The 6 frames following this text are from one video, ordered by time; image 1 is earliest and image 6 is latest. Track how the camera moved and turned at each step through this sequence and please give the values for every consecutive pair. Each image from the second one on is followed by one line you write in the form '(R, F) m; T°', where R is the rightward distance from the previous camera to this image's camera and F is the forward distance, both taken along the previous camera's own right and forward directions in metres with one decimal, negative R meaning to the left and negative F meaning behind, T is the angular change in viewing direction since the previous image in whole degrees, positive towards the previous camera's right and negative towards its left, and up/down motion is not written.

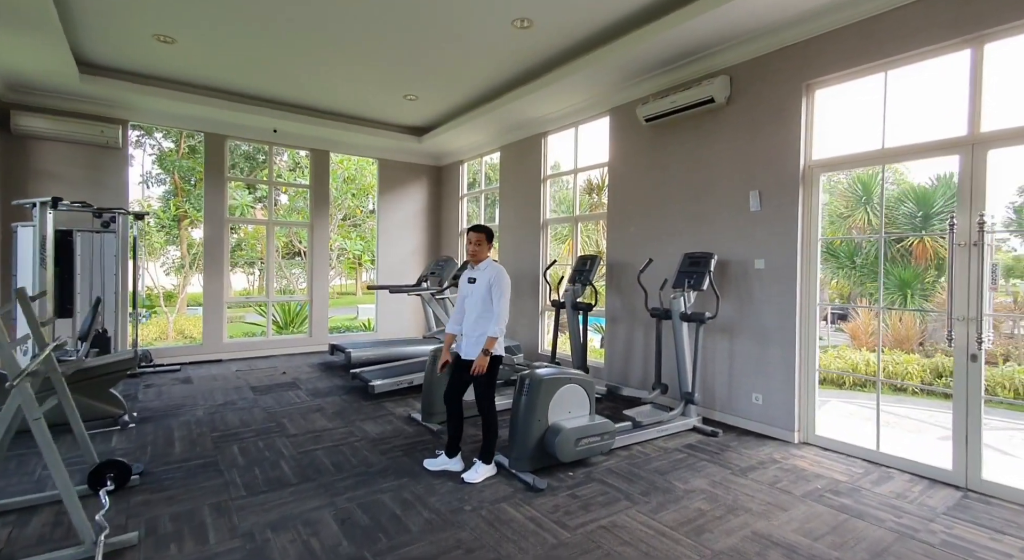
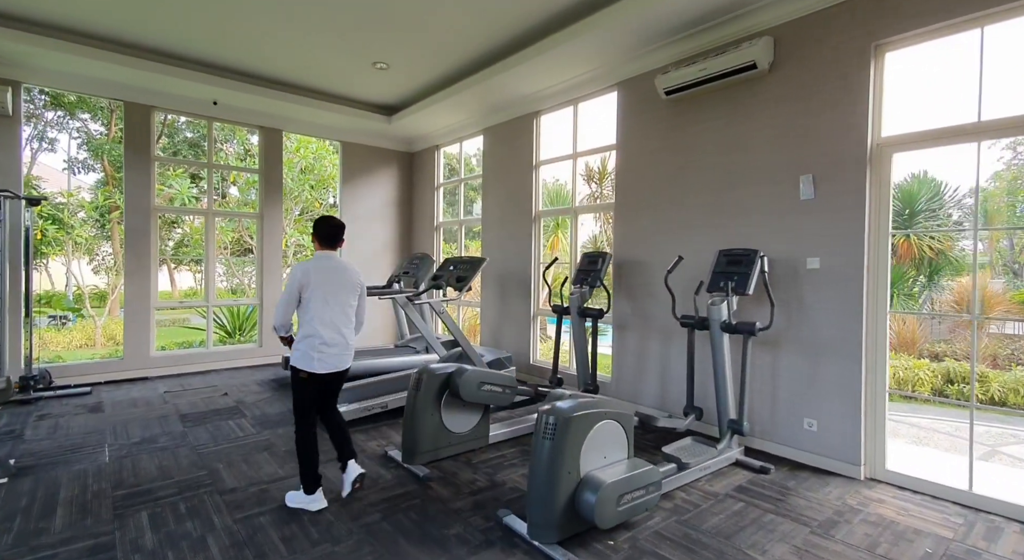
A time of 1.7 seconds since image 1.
(-0.3, +0.9) m; +4°
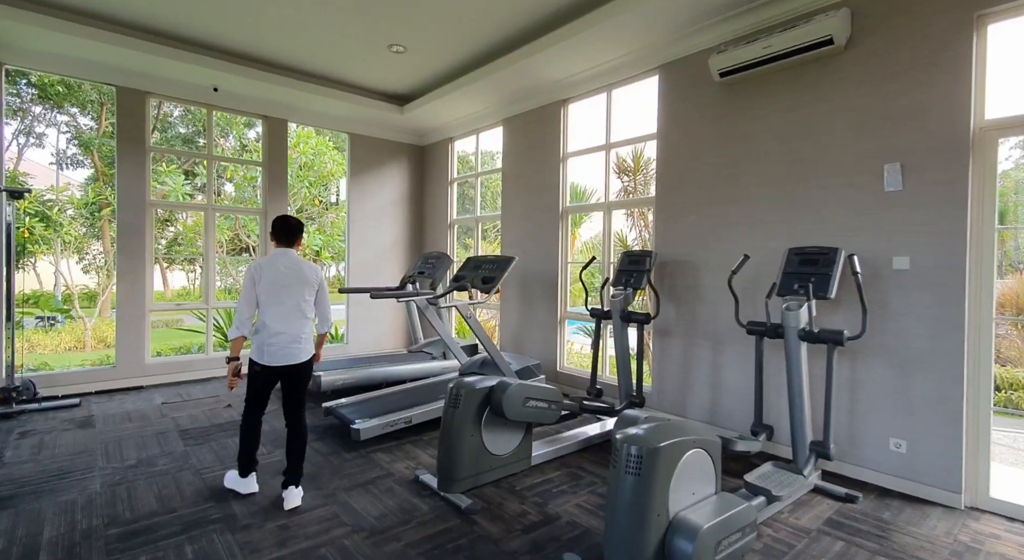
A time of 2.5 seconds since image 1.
(-0.3, +0.4) m; +1°
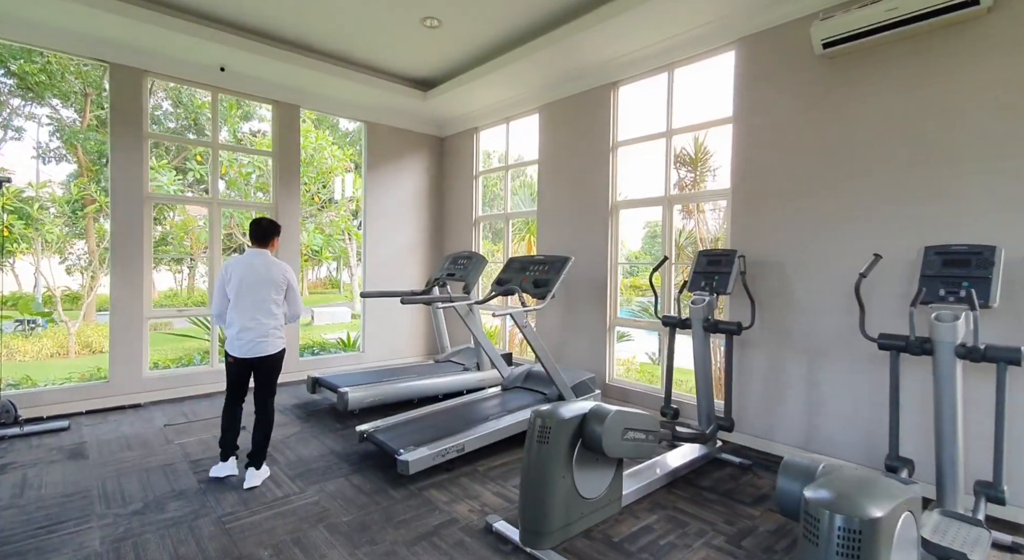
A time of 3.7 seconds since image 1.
(-0.5, +0.6) m; +1°
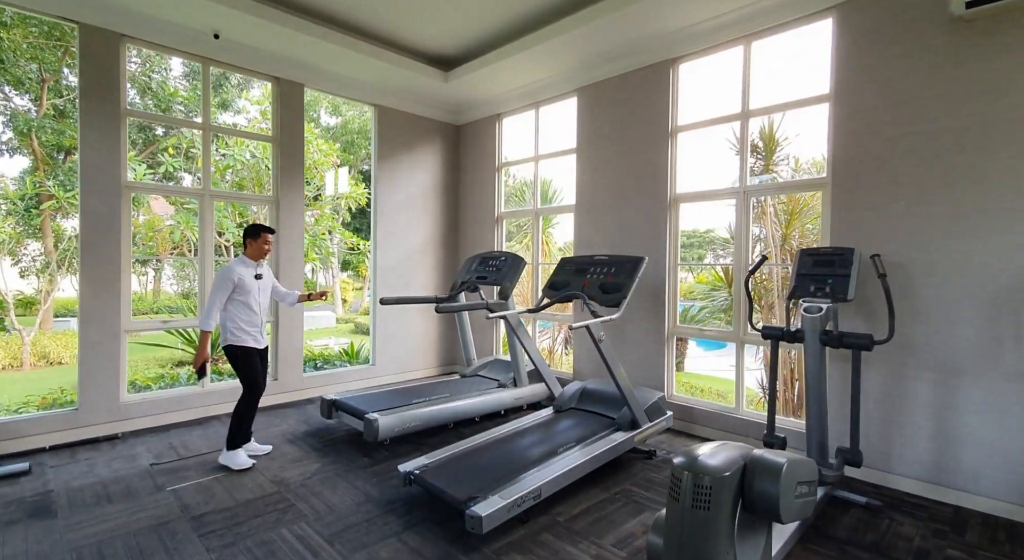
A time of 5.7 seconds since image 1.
(-0.6, +0.7) m; +3°
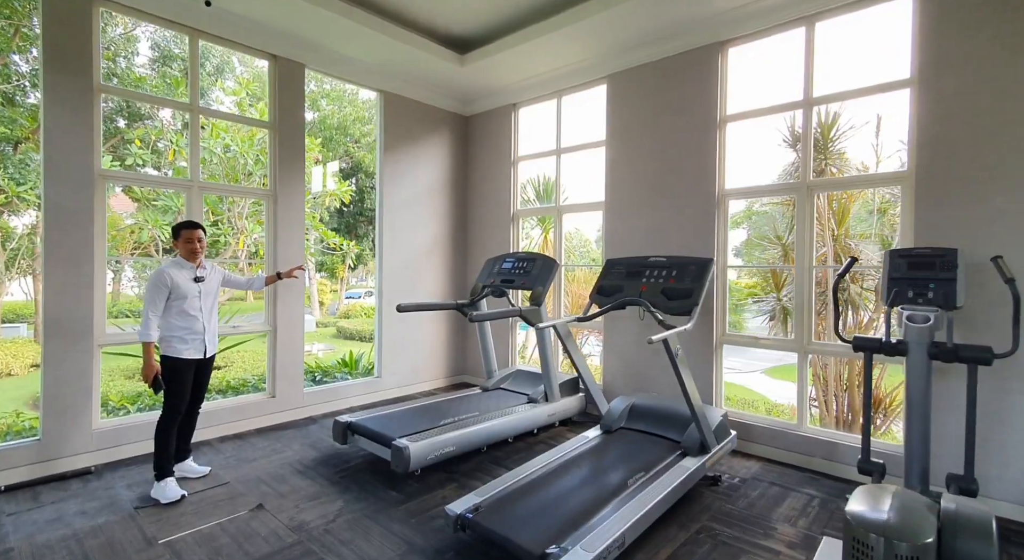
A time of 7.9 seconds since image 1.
(-0.5, +0.5) m; +3°
